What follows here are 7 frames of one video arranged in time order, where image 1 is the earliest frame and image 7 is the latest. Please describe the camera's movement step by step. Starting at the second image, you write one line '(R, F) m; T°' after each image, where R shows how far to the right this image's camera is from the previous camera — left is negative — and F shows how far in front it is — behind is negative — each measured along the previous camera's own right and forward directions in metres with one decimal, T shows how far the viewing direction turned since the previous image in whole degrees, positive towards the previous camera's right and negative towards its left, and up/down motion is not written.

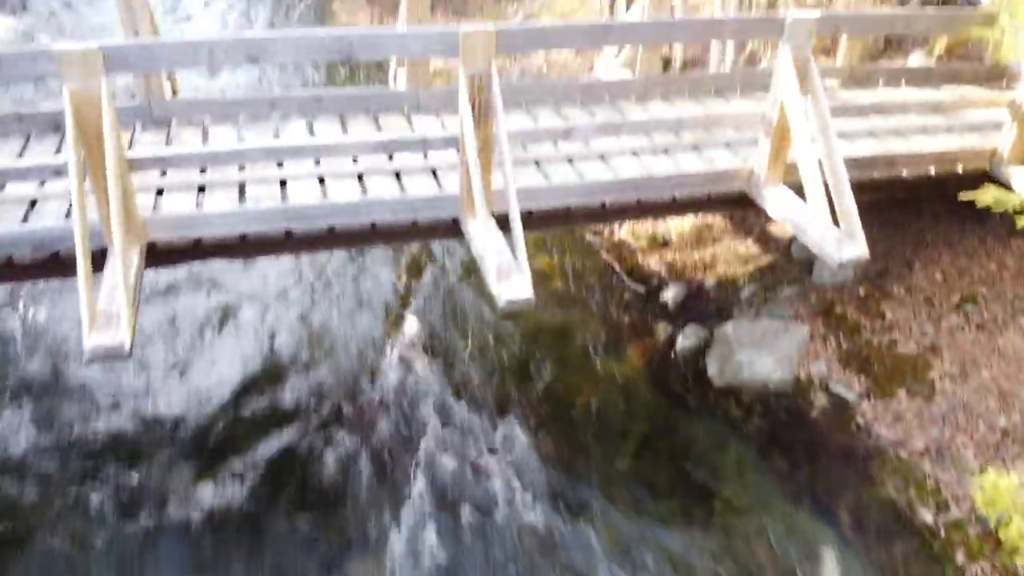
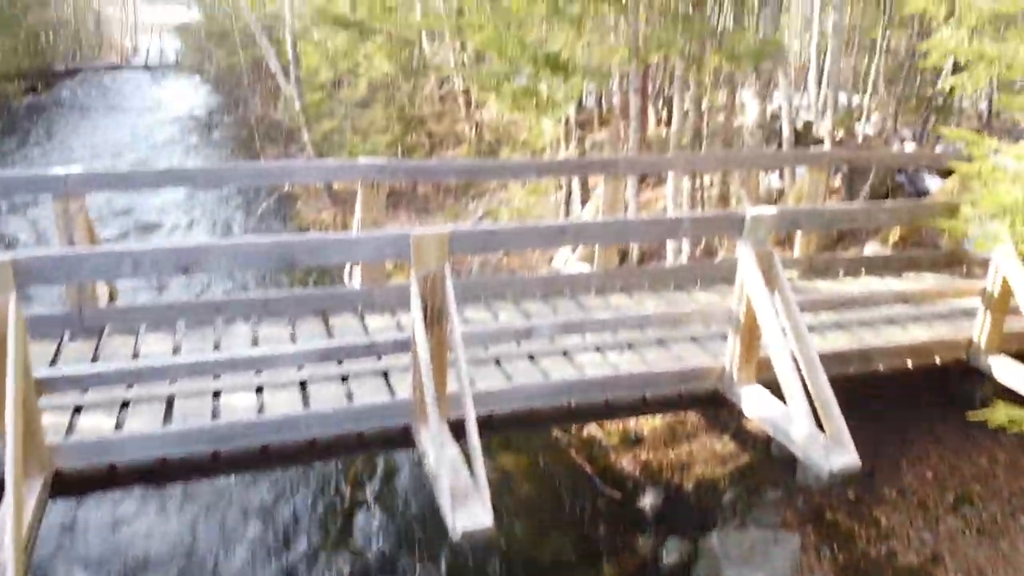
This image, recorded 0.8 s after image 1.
(0.0, +0.3) m; +3°
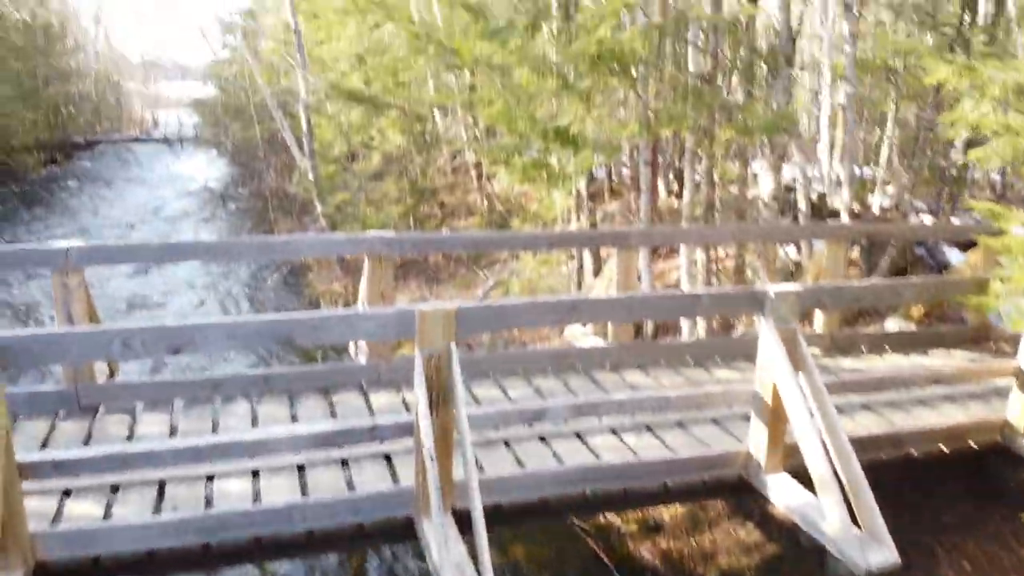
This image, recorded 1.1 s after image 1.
(0.0, +0.1) m; -1°
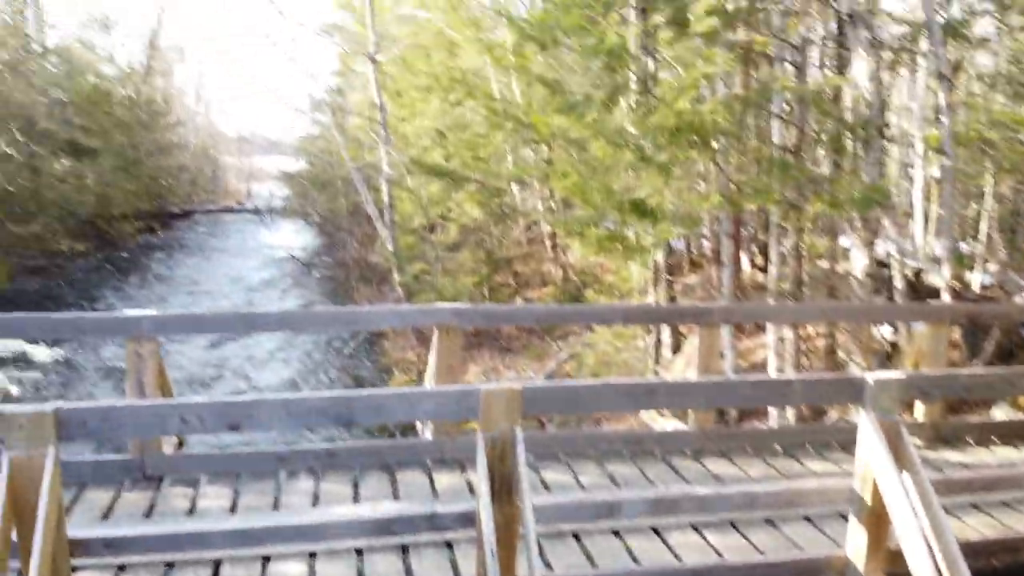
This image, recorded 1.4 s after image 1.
(0.0, +0.2) m; -5°
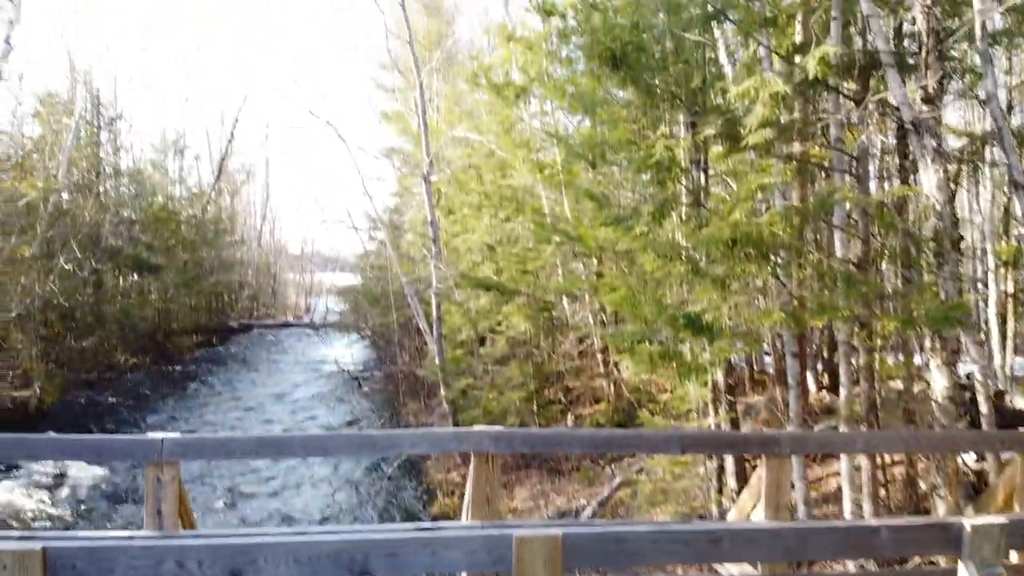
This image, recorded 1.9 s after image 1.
(0.0, +0.3) m; -4°
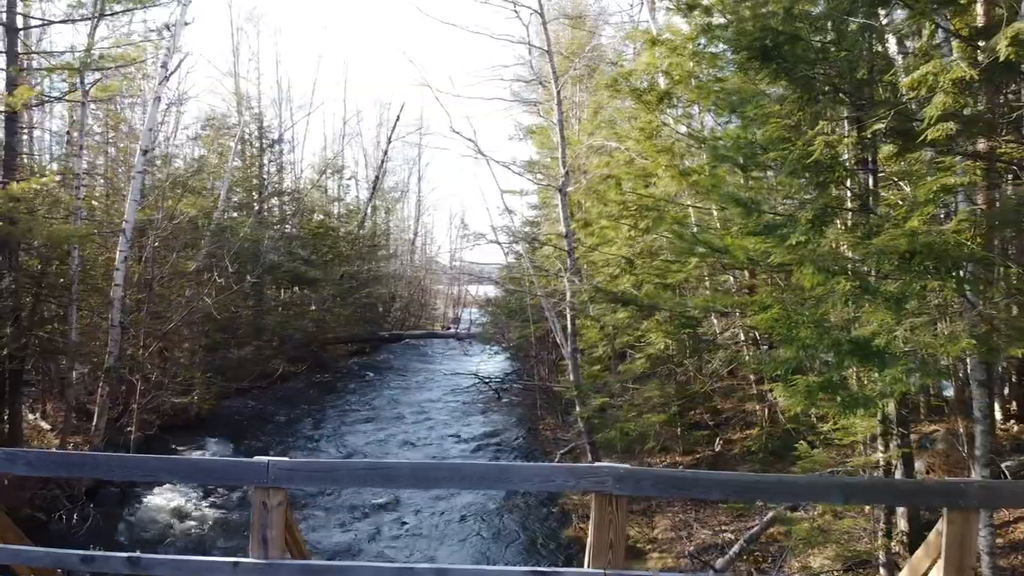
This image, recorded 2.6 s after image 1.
(+0.1, +0.4) m; -10°
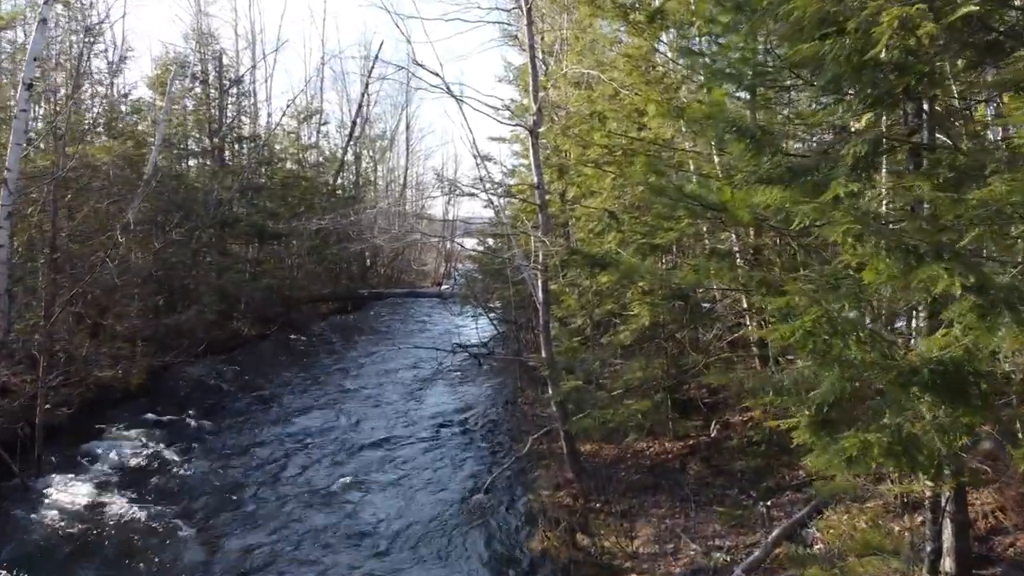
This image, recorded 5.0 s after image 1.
(+0.4, +1.6) m; 0°
